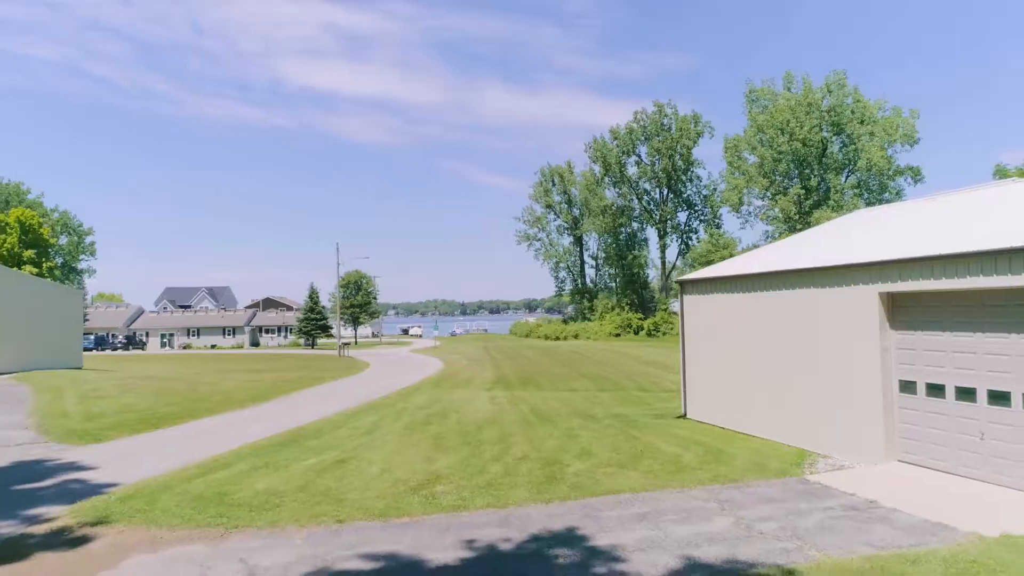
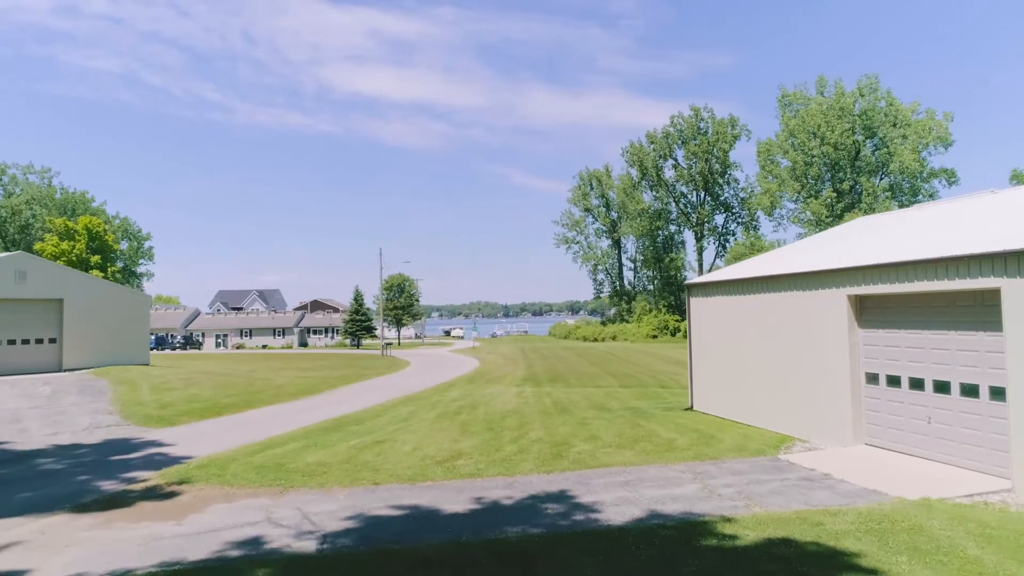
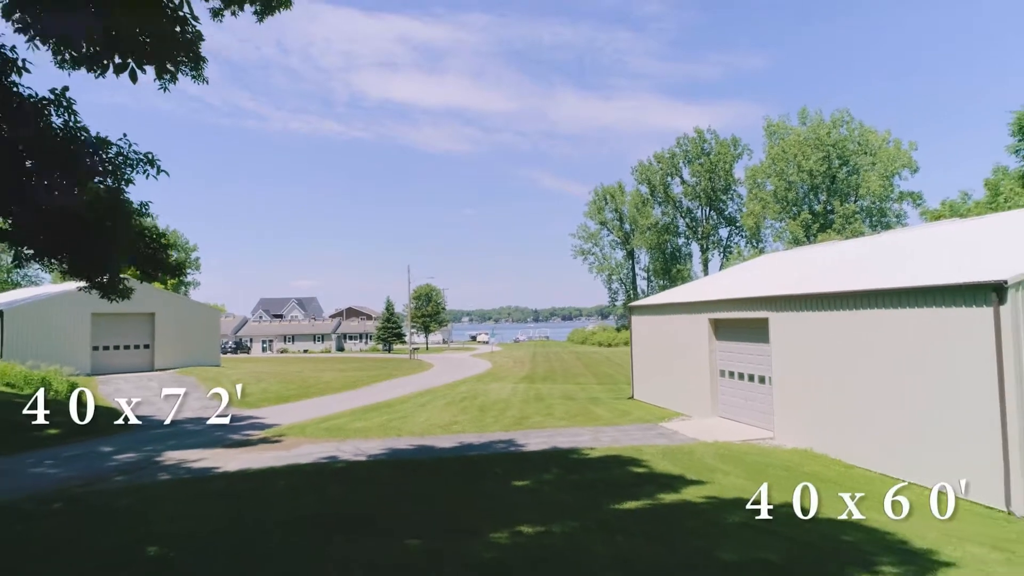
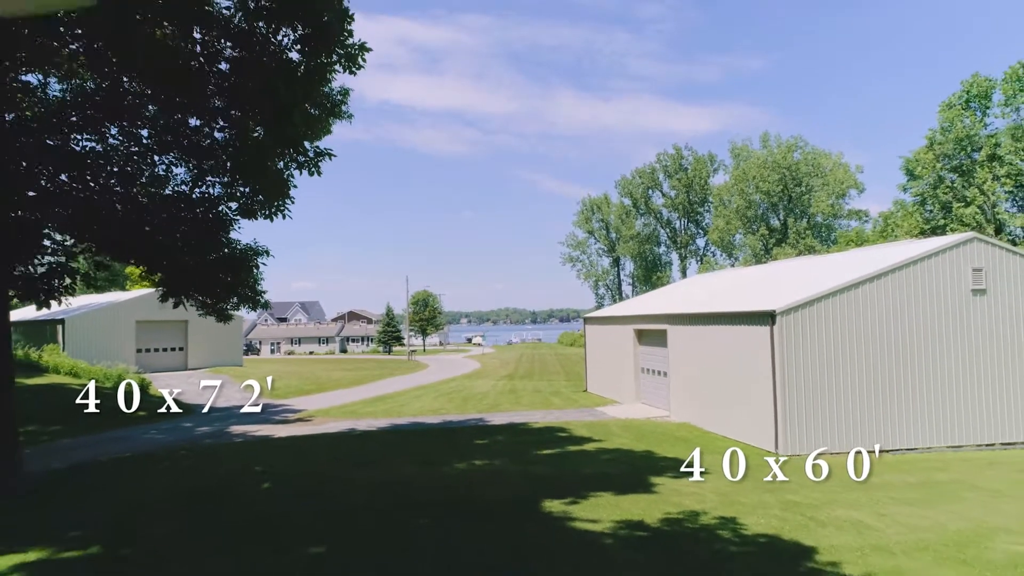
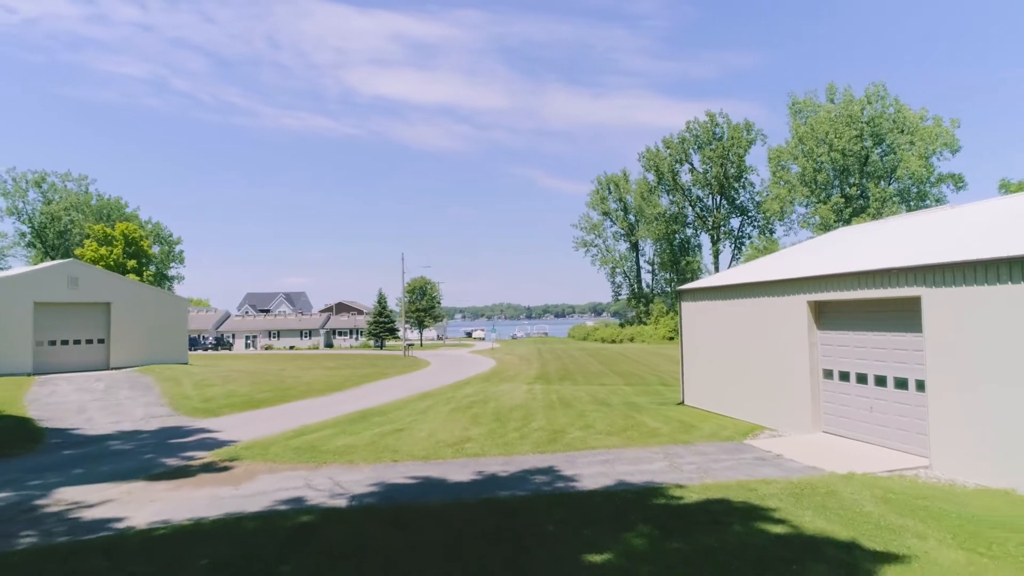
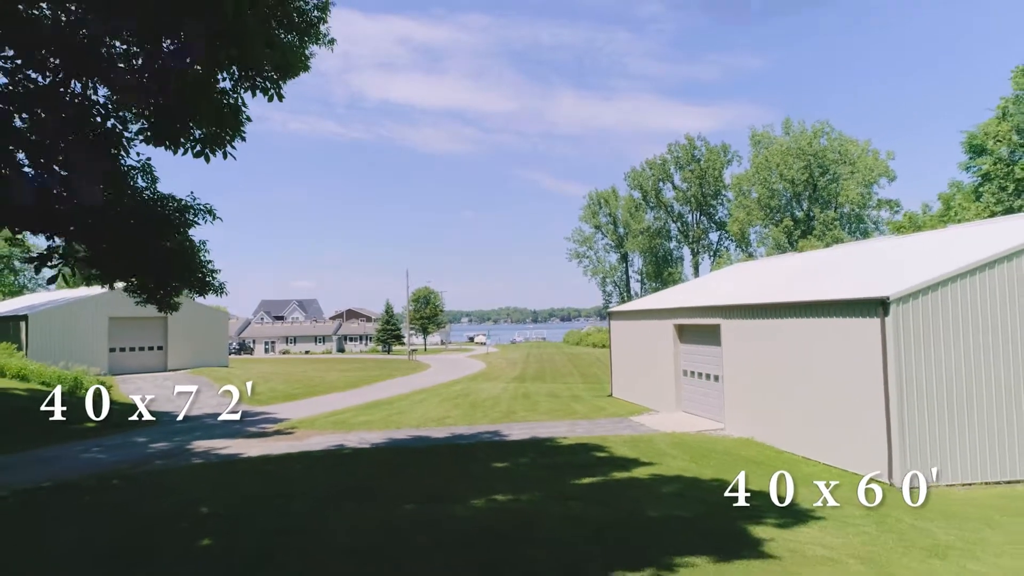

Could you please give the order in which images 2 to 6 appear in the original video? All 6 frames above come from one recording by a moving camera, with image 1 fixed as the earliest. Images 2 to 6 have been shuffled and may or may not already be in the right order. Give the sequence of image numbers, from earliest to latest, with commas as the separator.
2, 5, 3, 6, 4
